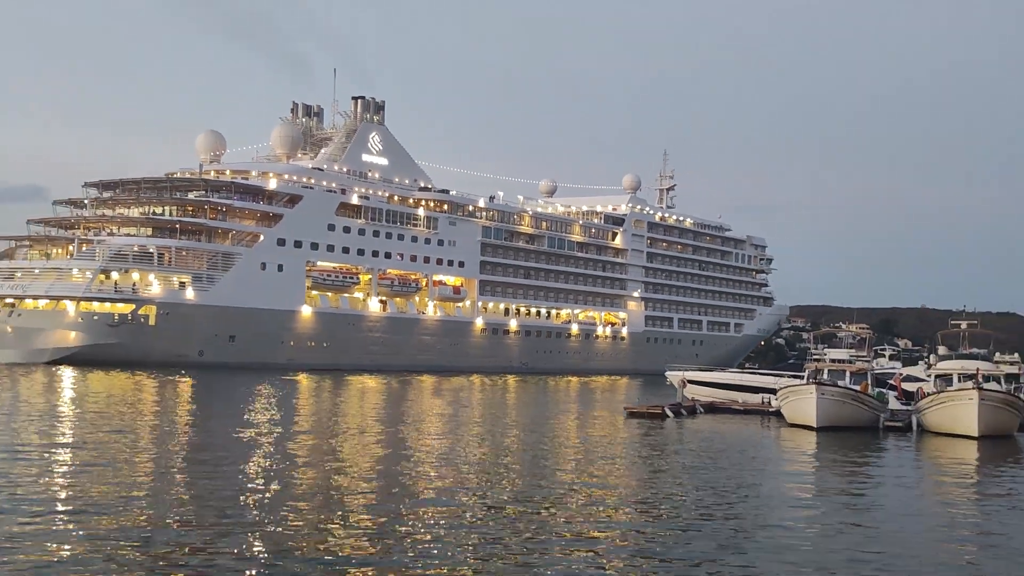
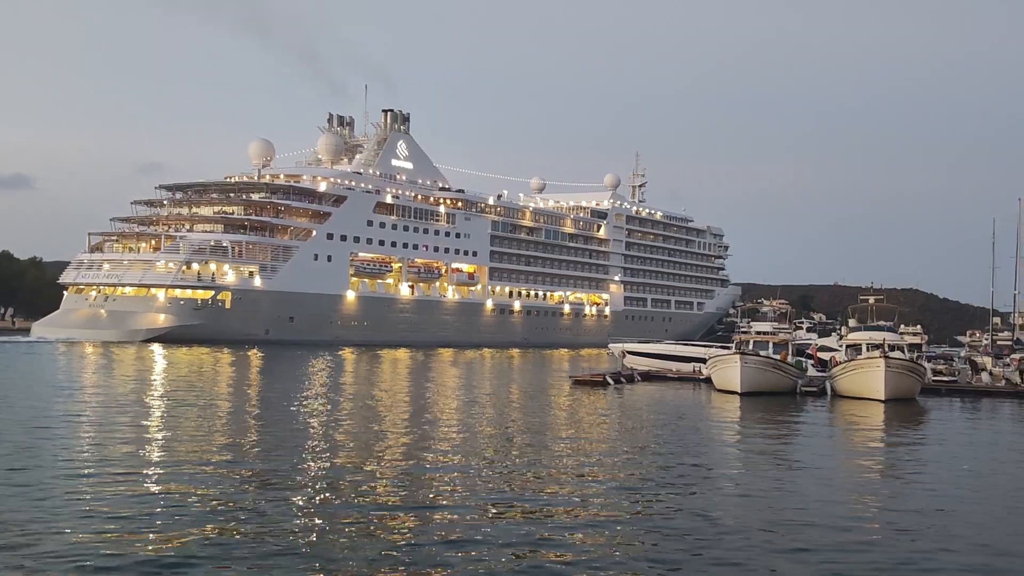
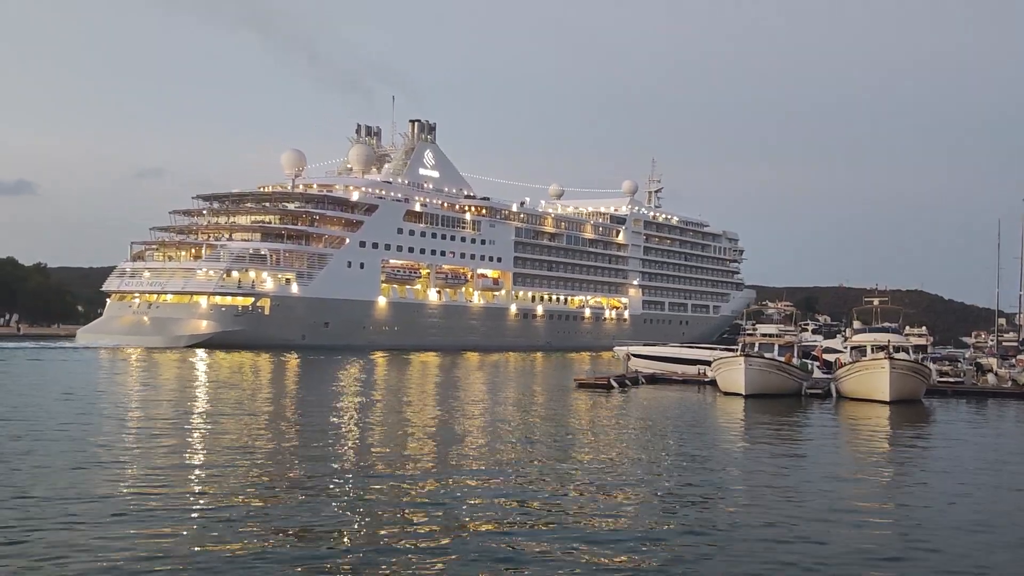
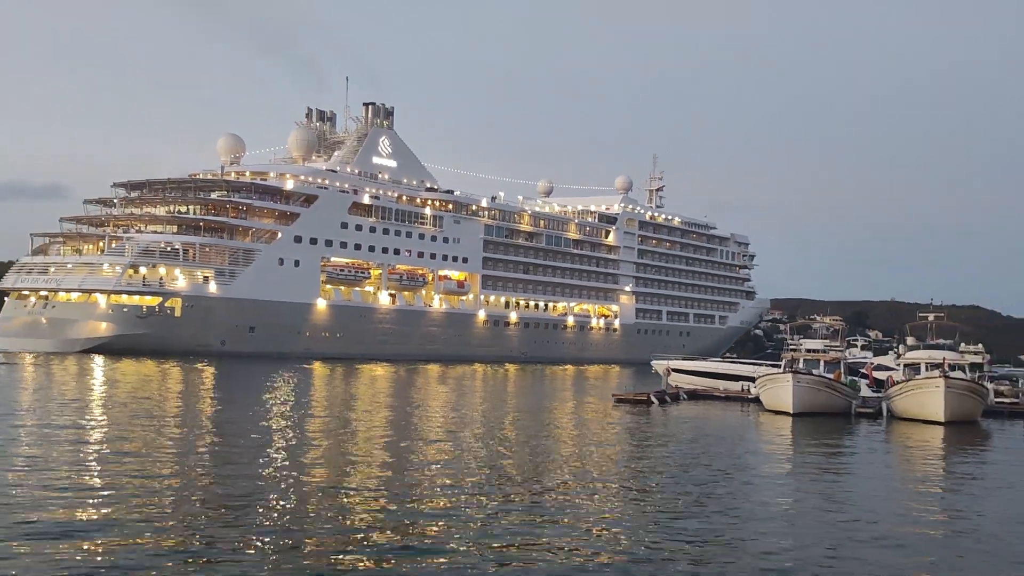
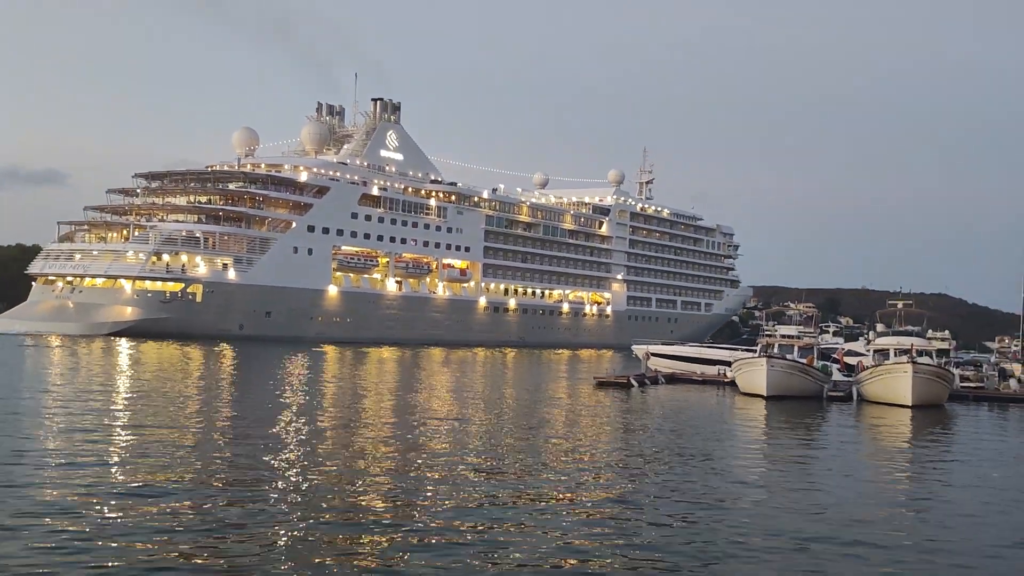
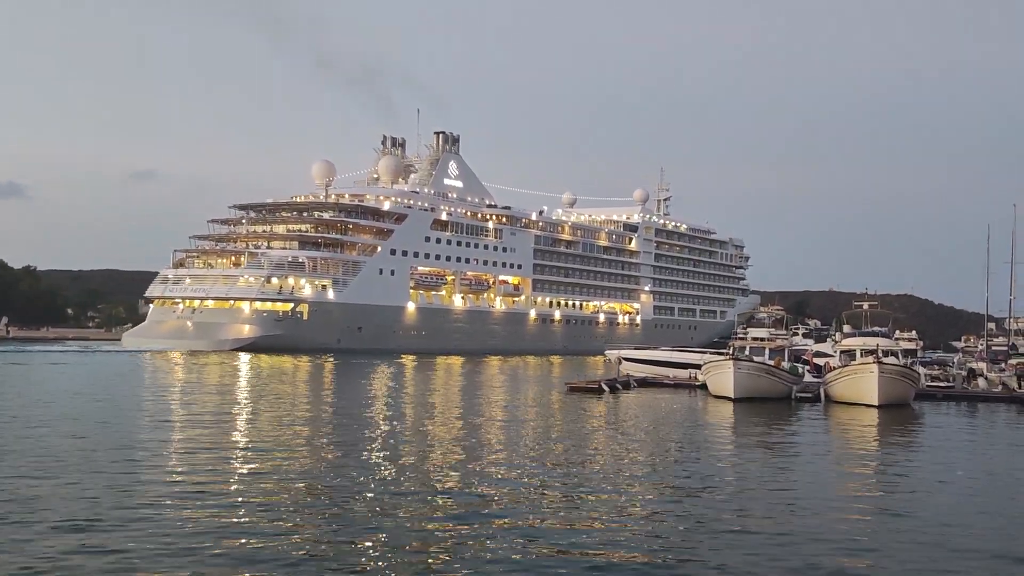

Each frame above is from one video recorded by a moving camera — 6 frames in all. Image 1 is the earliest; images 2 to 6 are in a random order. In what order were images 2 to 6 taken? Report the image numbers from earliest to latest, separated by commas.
4, 5, 2, 3, 6
